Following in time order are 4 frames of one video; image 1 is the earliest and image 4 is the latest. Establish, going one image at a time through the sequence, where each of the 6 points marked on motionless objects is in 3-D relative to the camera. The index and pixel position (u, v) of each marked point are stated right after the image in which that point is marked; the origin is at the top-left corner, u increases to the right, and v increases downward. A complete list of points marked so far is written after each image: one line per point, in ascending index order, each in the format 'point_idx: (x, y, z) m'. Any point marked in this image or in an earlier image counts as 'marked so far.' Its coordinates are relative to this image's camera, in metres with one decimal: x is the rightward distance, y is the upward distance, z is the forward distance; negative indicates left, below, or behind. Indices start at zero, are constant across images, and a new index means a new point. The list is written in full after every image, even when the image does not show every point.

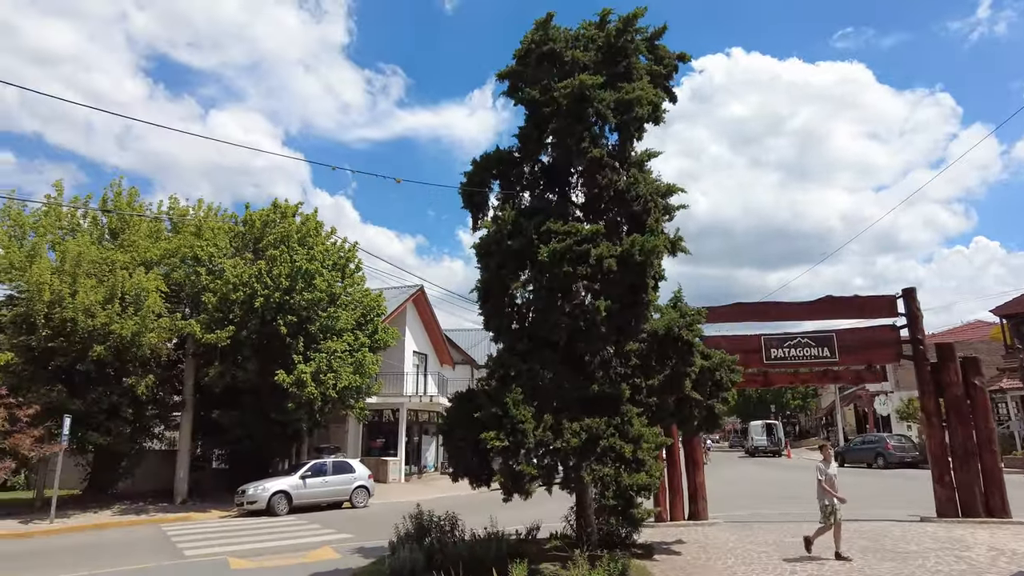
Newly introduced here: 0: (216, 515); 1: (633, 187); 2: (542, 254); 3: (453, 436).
0: (-8.4, -6.5, +18.8) m
1: (+1.6, +1.4, +8.9) m
2: (+0.4, +0.4, +7.9) m
3: (-0.8, -2.0, +8.8) m
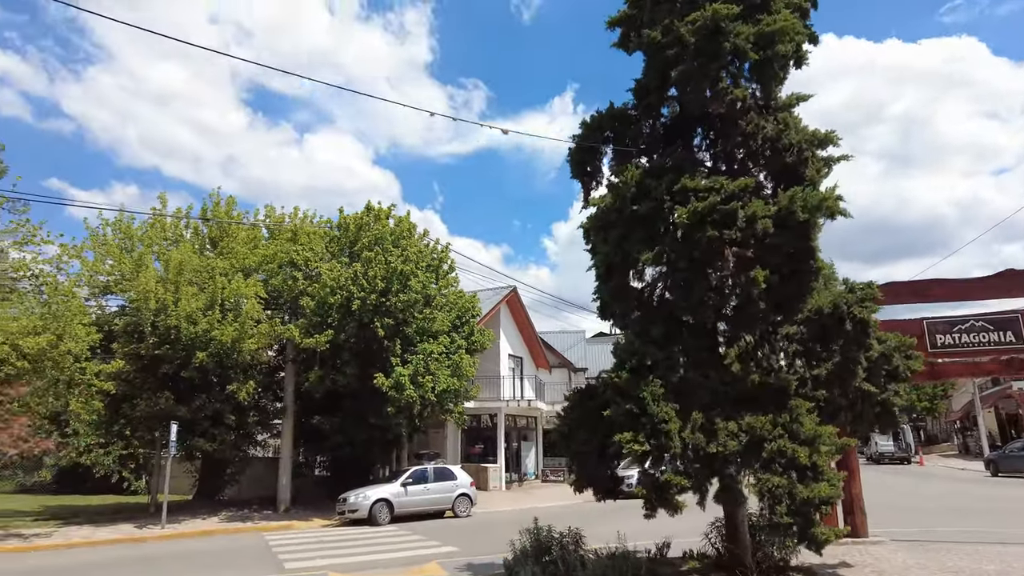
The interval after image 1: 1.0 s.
0: (-5.4, -6.6, +18.4) m
1: (+3.0, +1.7, +7.3) m
2: (+1.7, +0.7, +6.6) m
3: (+0.7, -1.7, +7.6) m
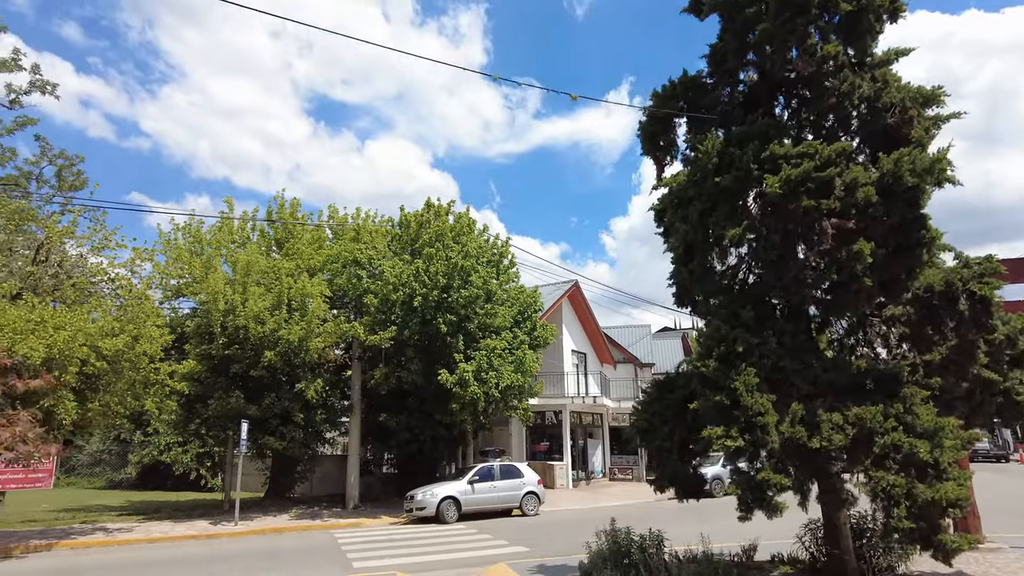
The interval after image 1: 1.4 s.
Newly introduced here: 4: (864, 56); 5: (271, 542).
0: (-3.5, -6.5, +18.4) m
1: (+3.7, +1.9, +6.6) m
2: (+2.3, +0.9, +5.9) m
3: (+1.5, -1.6, +7.0) m
4: (+3.6, +2.4, +6.8) m
5: (-5.5, -5.9, +15.2) m
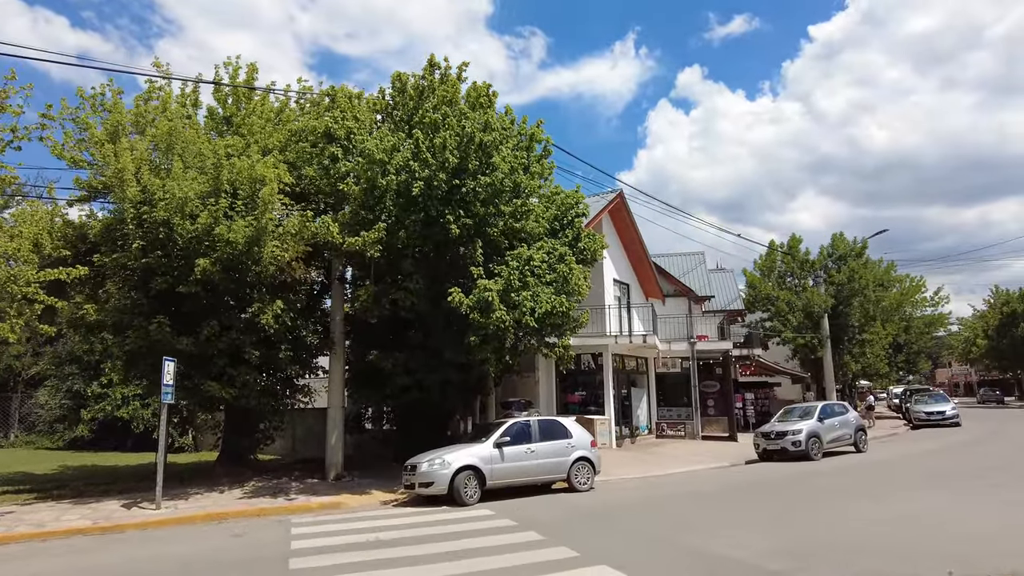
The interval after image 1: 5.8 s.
0: (-2.6, -4.1, +12.9) m
1: (+4.5, +3.5, +0.5) m
2: (+3.1, +2.4, 0.0) m
3: (+2.3, 0.0, +1.2) m
4: (+4.4, +4.0, +0.7) m
5: (-4.7, -3.7, +9.7) m
